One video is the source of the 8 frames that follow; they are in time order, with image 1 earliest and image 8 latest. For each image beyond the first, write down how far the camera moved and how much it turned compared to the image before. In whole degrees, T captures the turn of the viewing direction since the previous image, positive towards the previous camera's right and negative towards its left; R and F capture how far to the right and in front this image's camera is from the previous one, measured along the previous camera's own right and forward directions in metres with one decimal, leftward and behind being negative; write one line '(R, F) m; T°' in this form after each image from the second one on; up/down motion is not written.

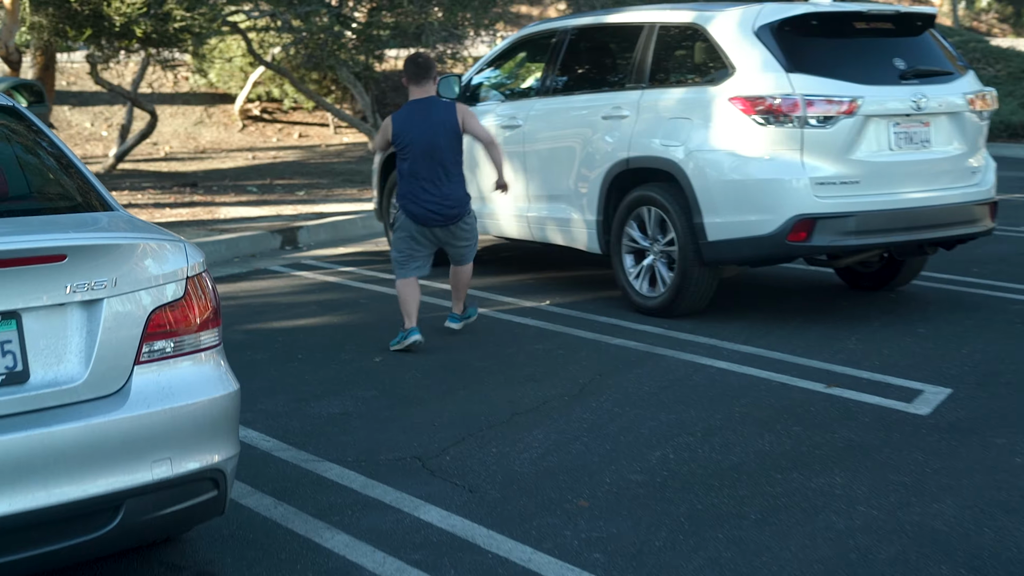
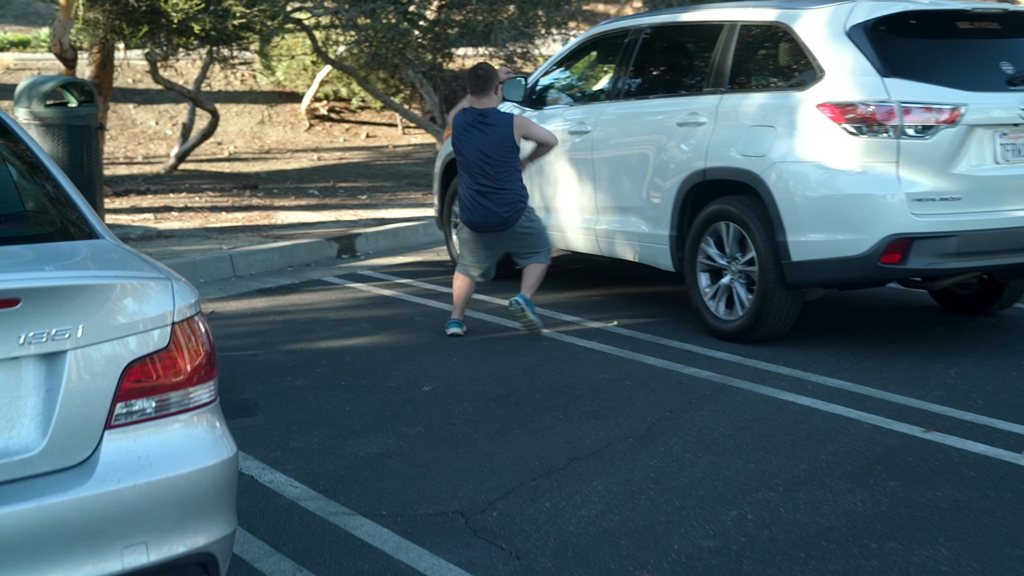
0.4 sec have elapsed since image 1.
(0.0, +0.5) m; -3°
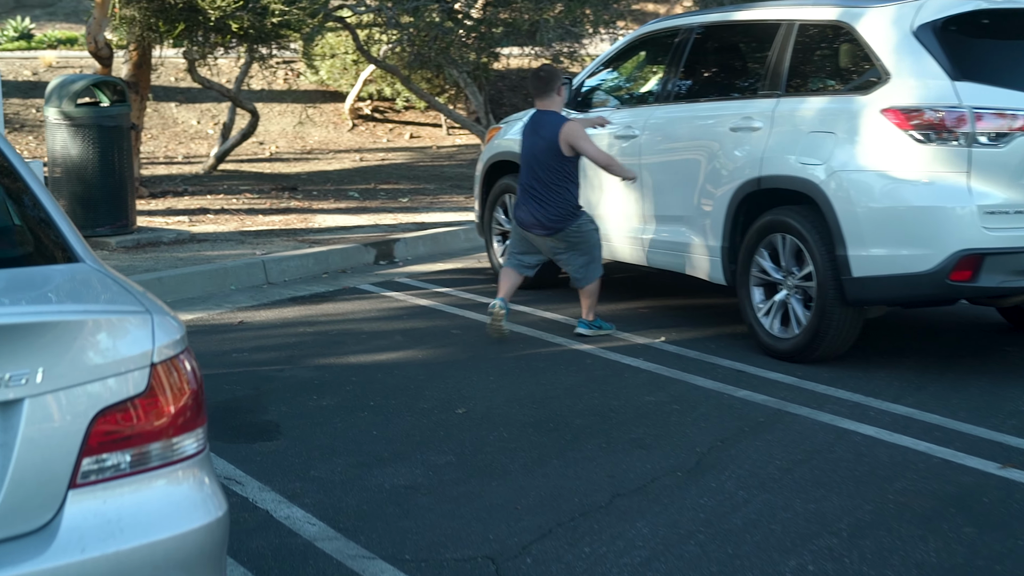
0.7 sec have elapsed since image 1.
(0.0, +0.4) m; -2°
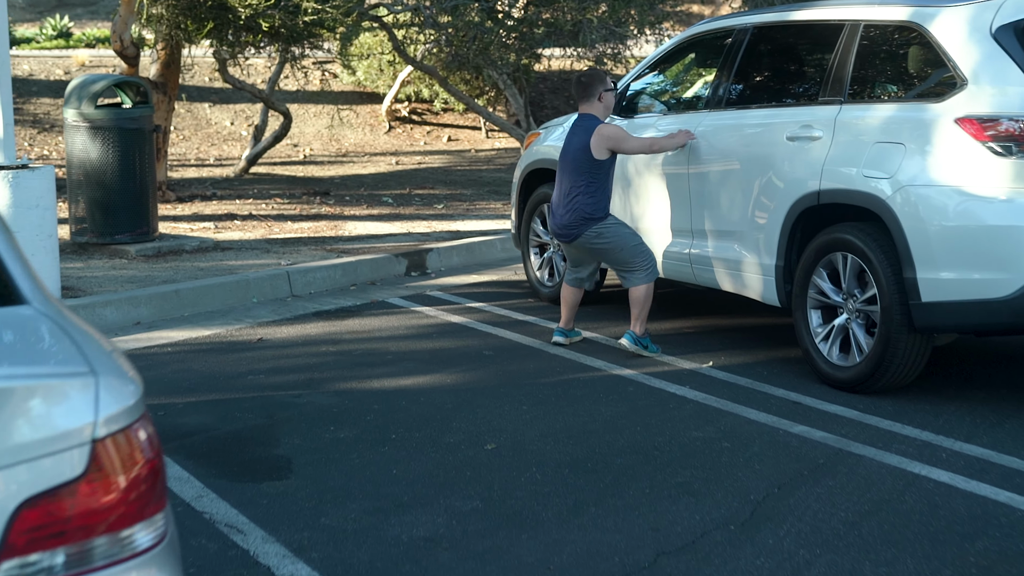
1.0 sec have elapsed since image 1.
(0.0, +0.4) m; -2°
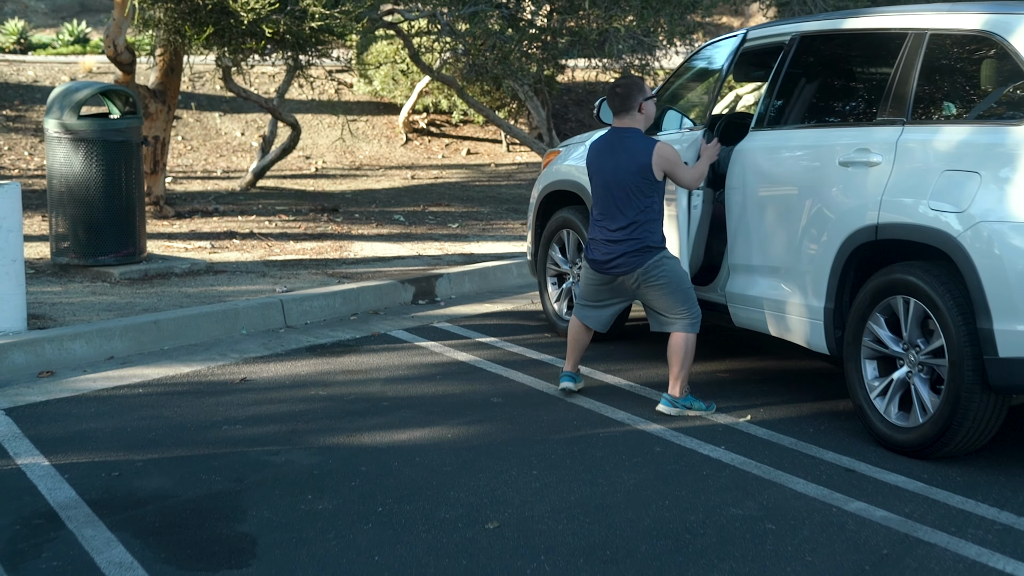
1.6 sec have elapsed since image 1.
(0.0, +0.7) m; -1°
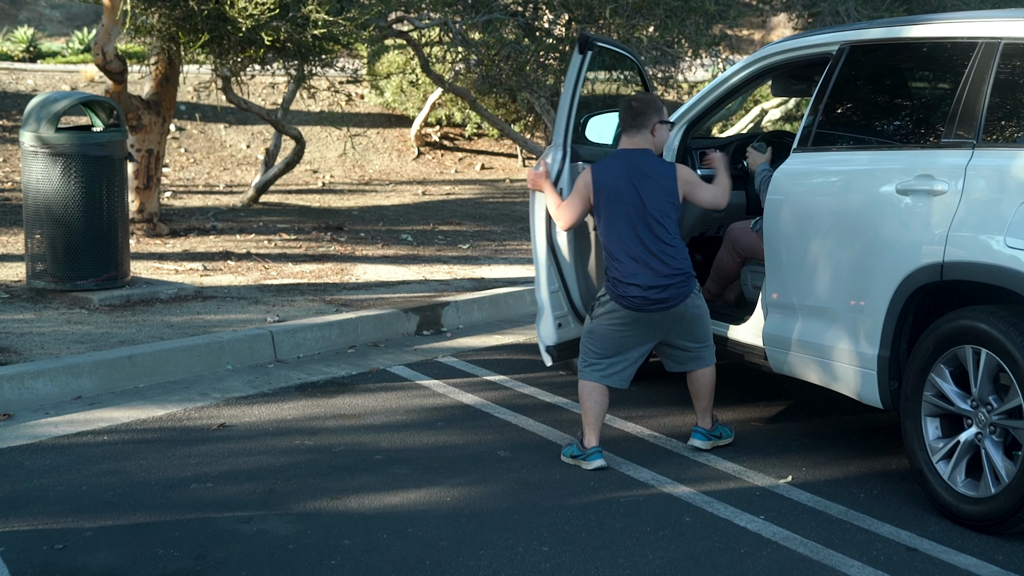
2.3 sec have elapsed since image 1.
(0.0, +0.6) m; -1°
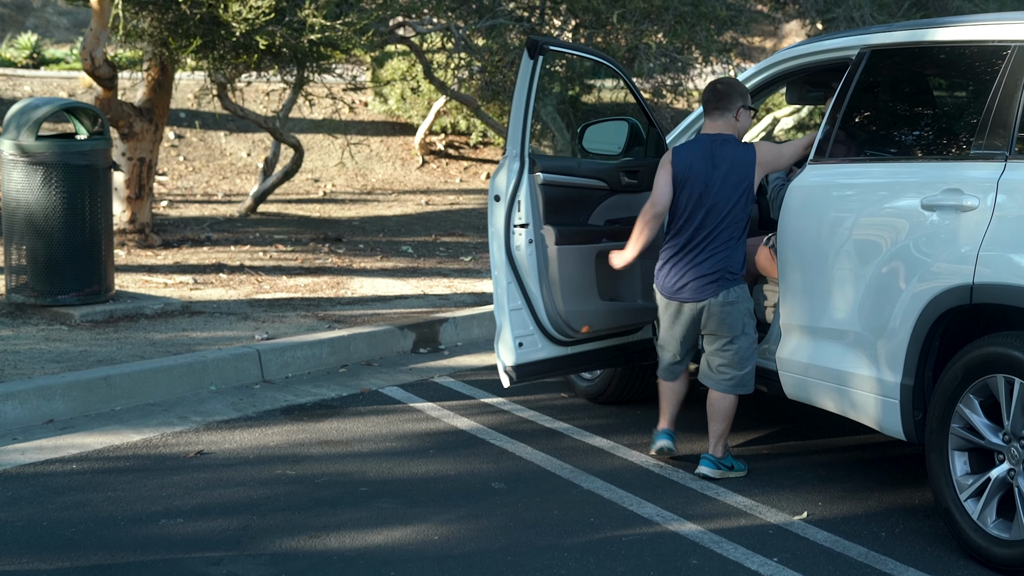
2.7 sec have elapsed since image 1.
(0.0, +0.3) m; 0°
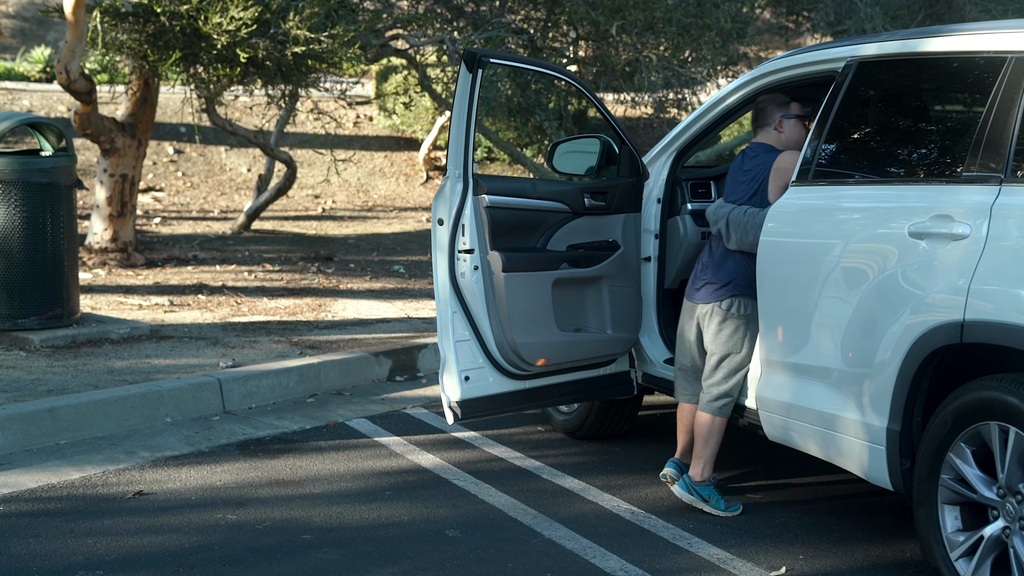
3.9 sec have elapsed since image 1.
(+0.2, +0.4) m; -1°
